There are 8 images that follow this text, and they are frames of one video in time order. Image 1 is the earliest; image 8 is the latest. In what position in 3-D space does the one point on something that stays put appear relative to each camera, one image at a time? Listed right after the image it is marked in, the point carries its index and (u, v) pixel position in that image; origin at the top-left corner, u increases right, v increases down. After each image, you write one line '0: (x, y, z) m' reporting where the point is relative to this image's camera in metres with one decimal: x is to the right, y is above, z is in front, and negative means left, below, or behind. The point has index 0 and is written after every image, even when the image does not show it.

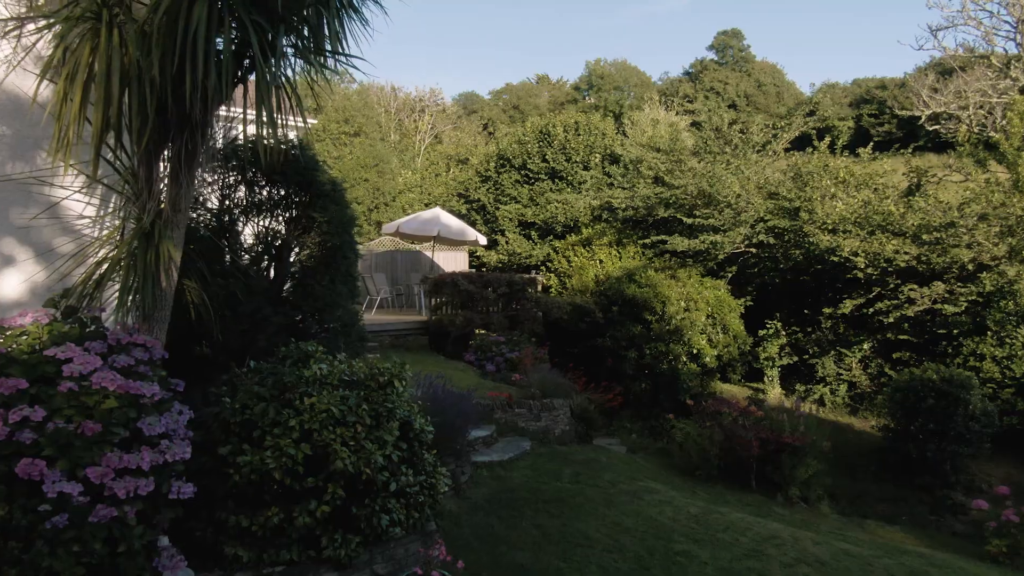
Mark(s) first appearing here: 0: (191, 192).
0: (-1.7, +0.5, +4.2) m
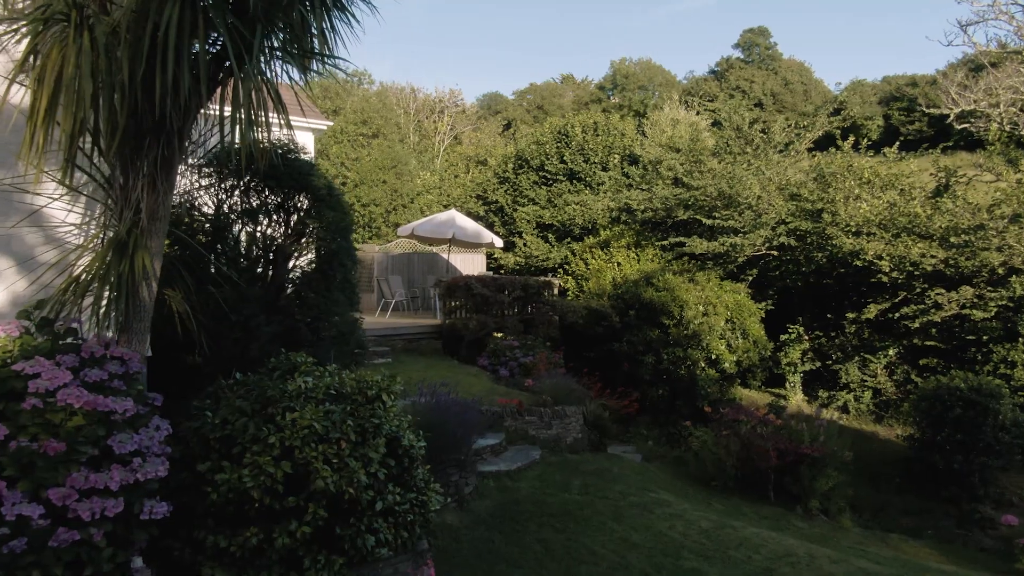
0: (-1.8, +0.4, +4.1) m
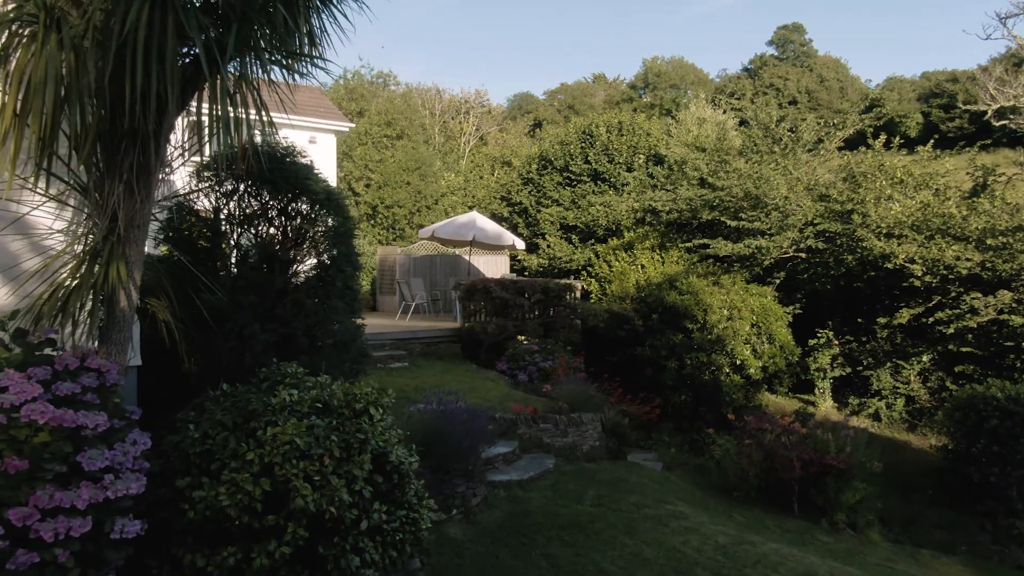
0: (-1.8, +0.4, +4.0) m
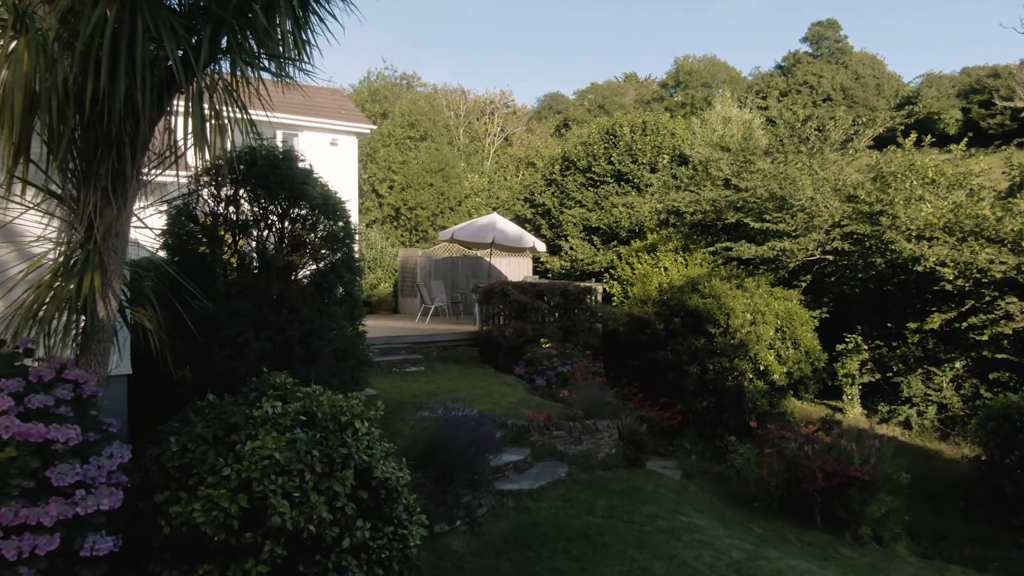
0: (-1.9, +0.4, +3.9) m
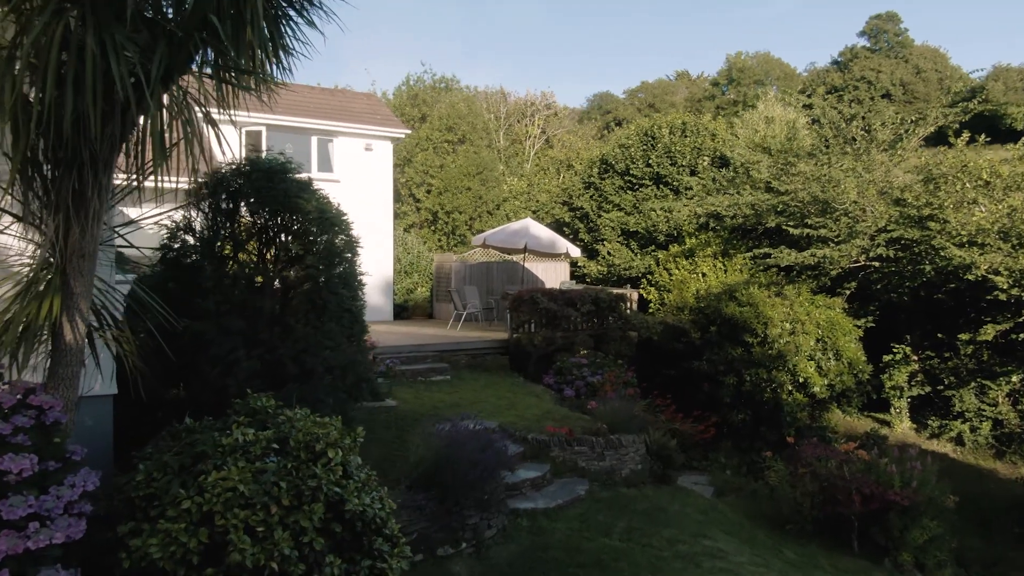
0: (-2.0, +0.2, +3.8) m
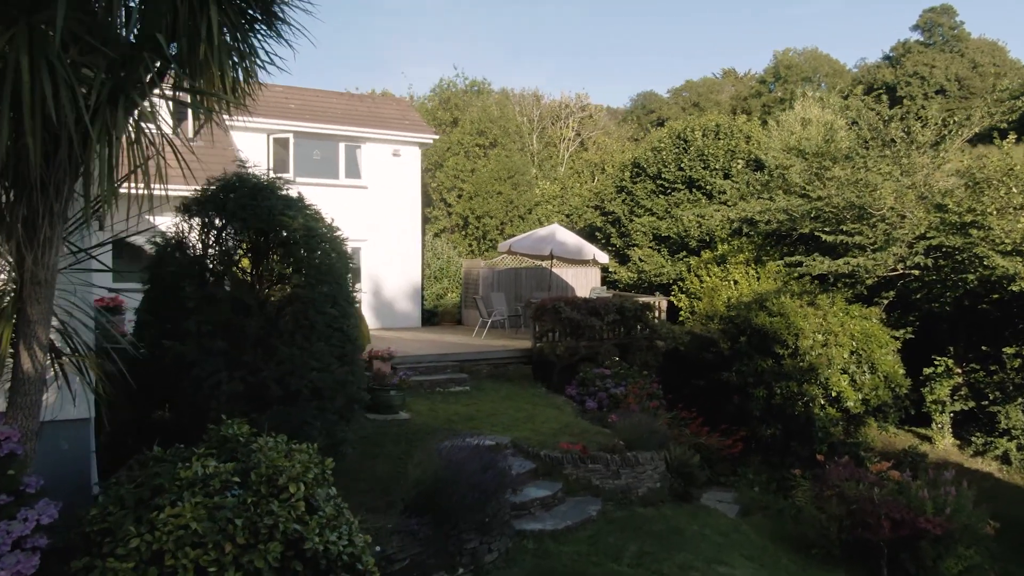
0: (-2.2, +0.1, +3.7) m
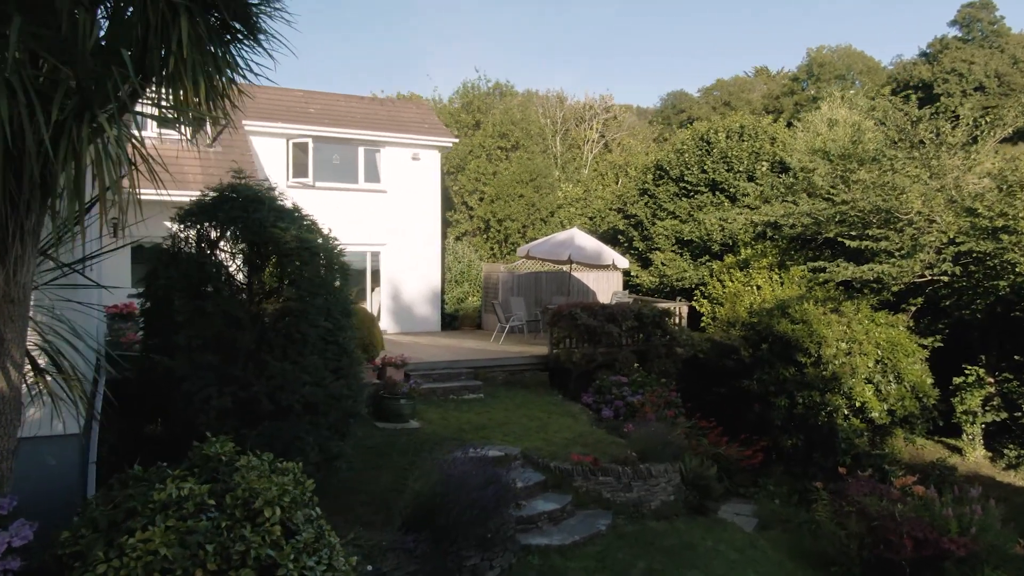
0: (-2.2, 0.0, +3.6) m
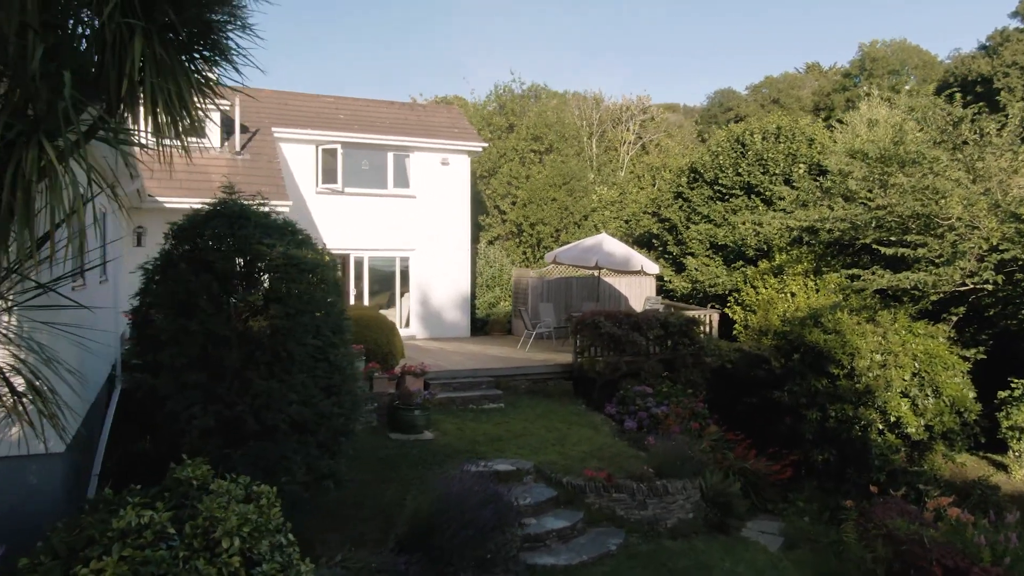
0: (-2.4, -0.1, +3.6) m
